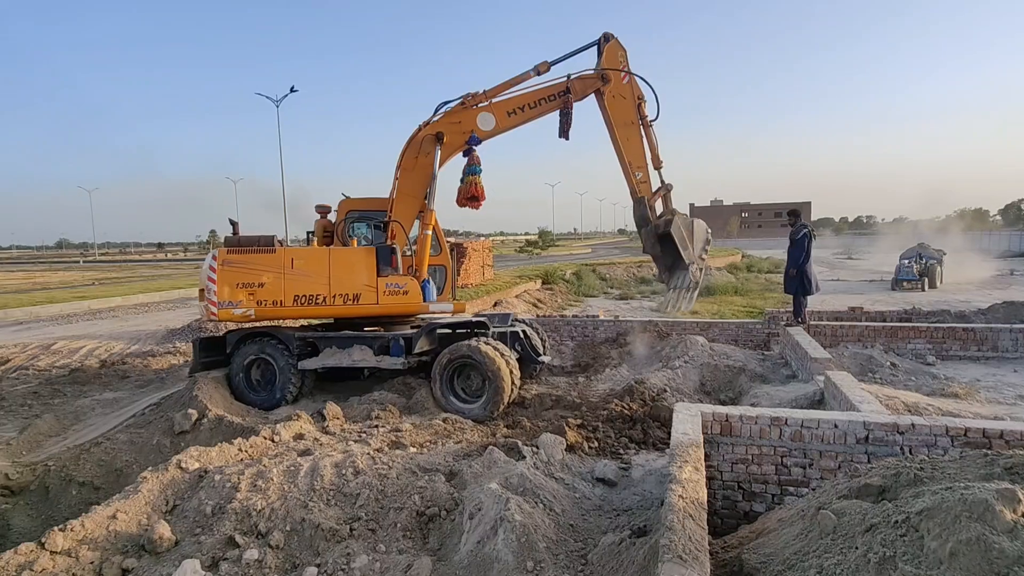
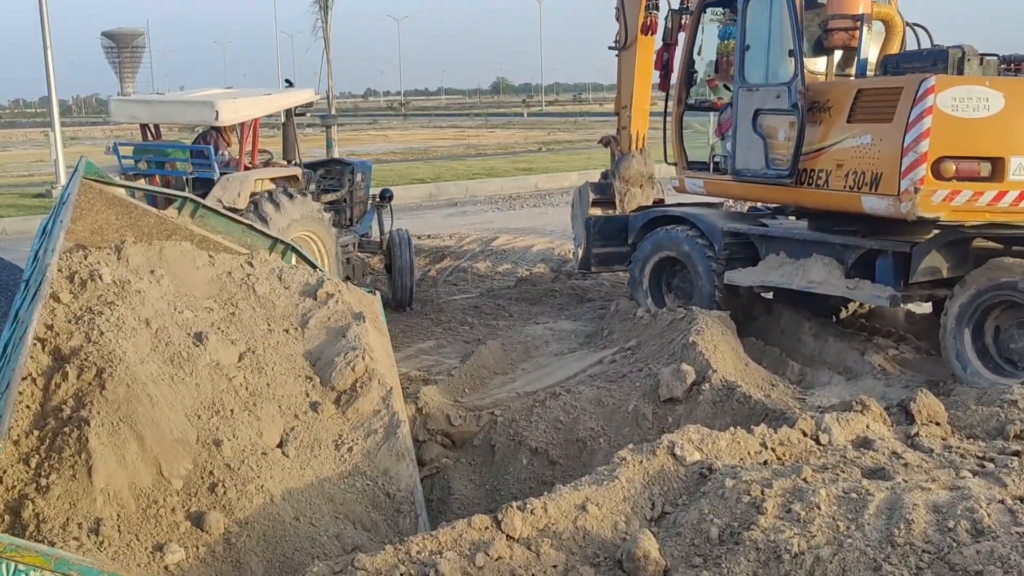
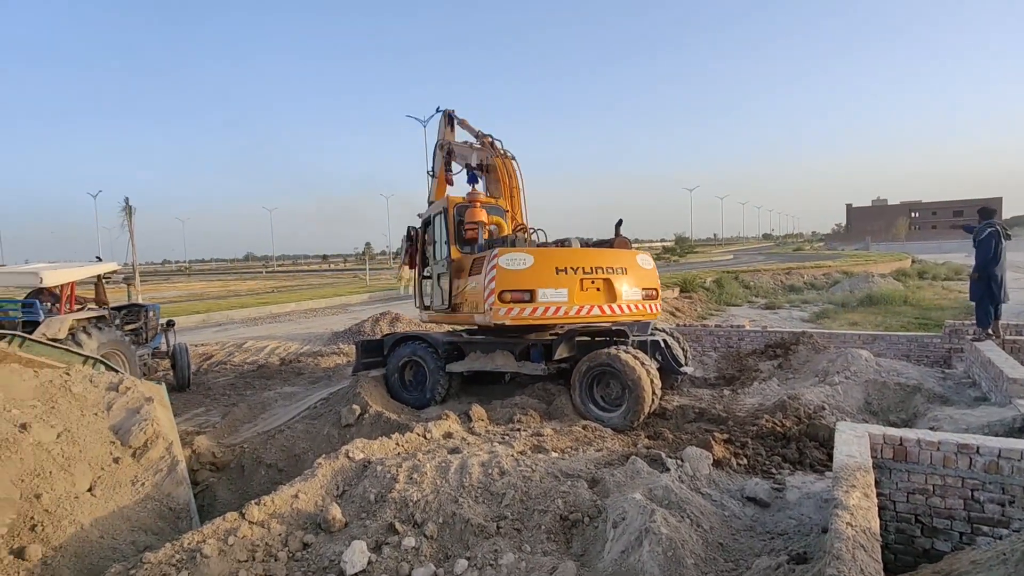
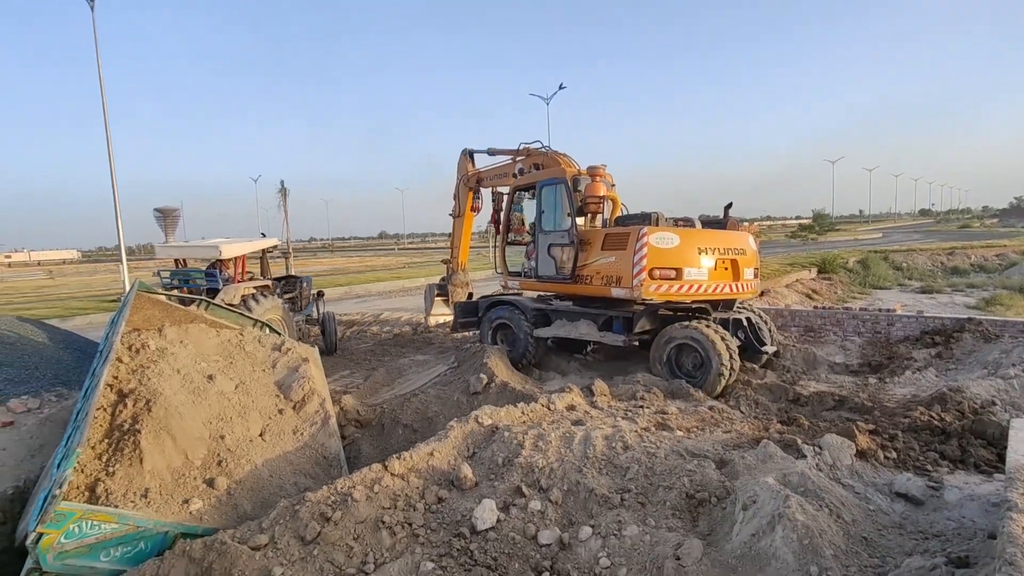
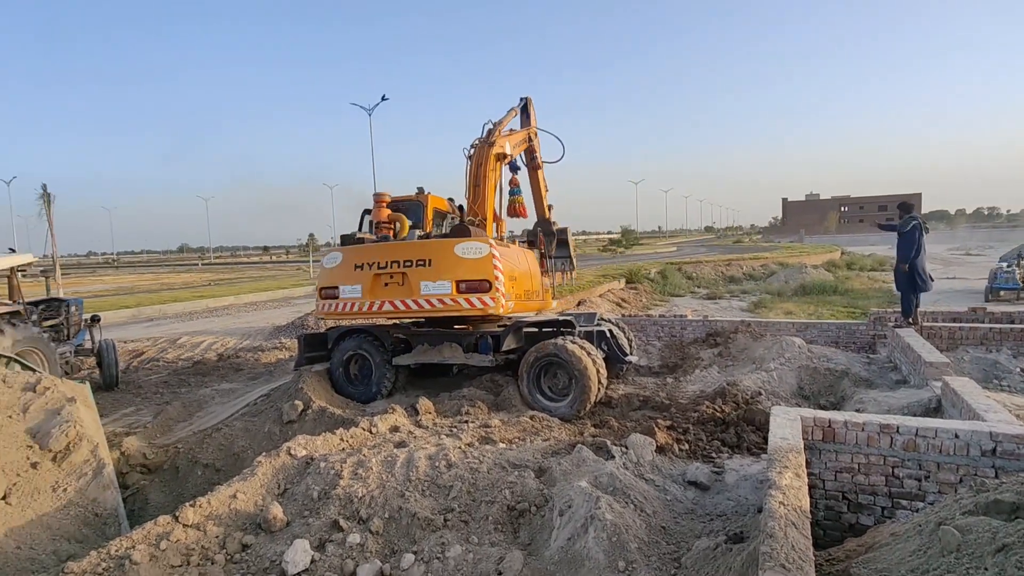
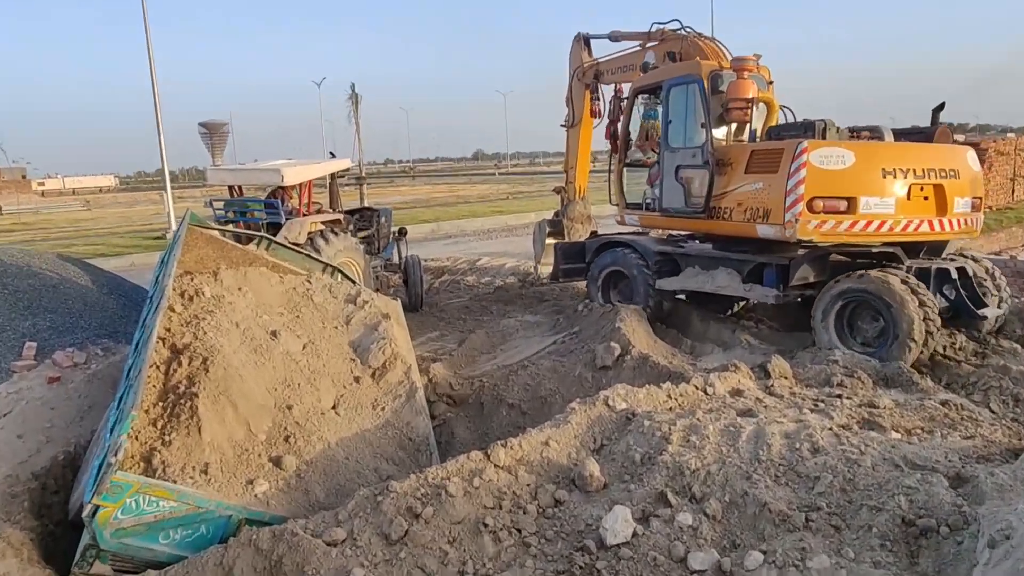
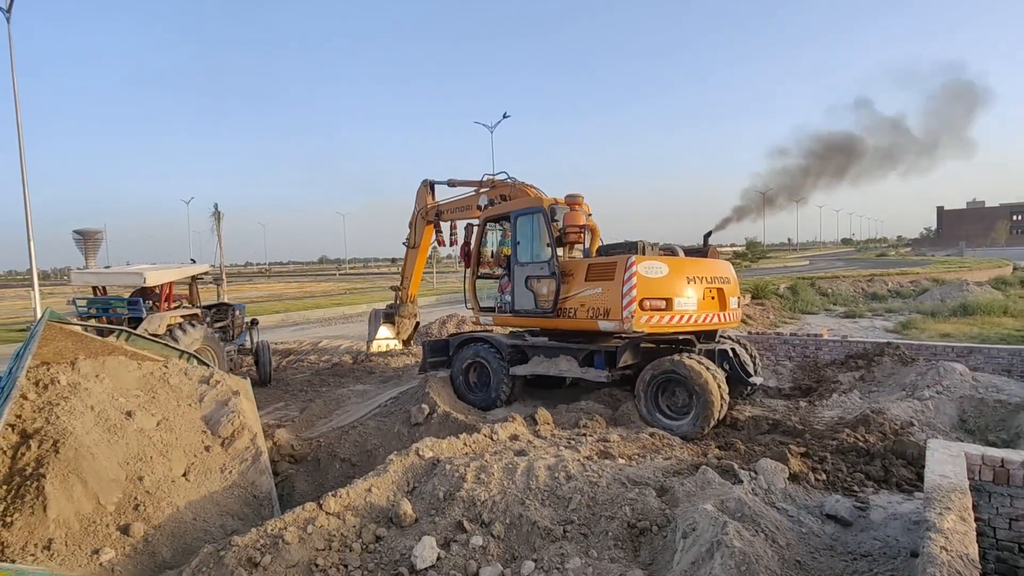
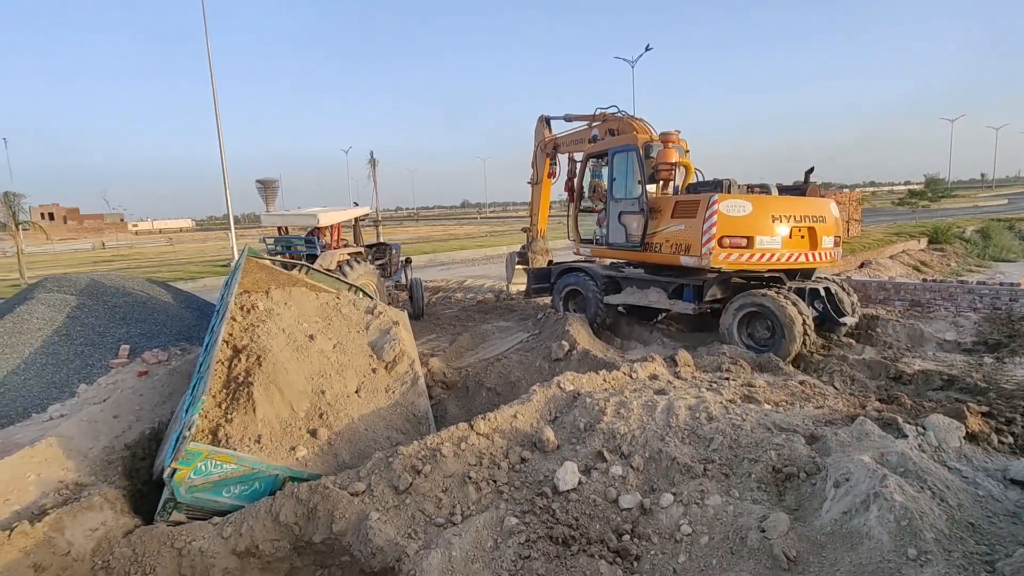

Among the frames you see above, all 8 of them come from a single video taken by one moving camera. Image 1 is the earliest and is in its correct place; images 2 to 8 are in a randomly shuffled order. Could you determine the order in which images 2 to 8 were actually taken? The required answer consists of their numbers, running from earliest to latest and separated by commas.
5, 3, 7, 4, 8, 6, 2
